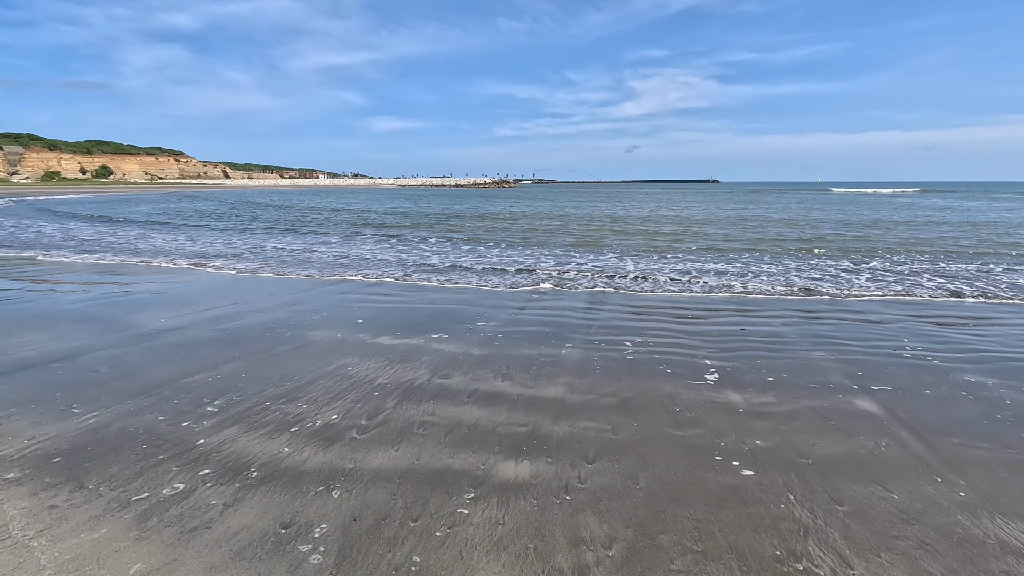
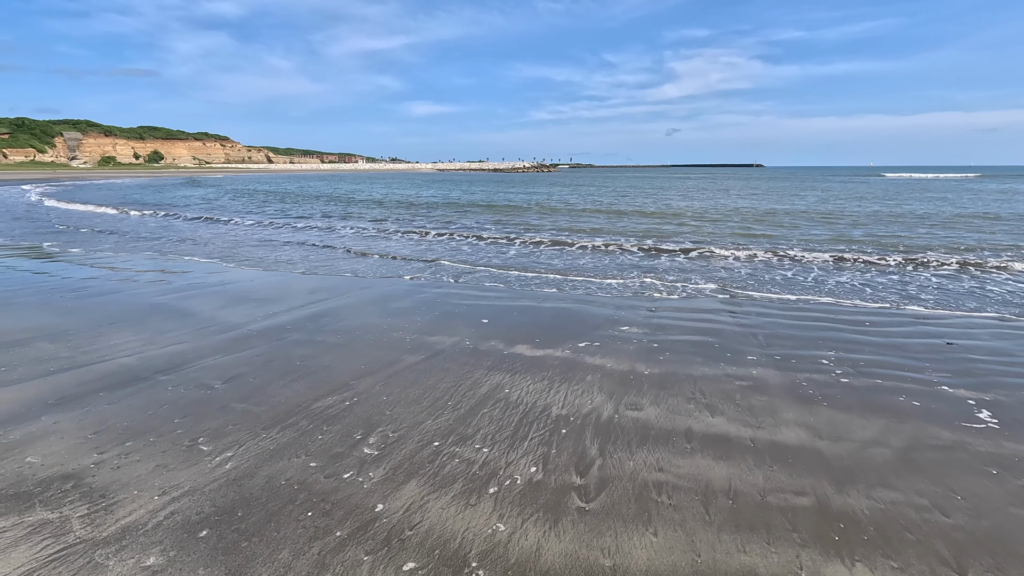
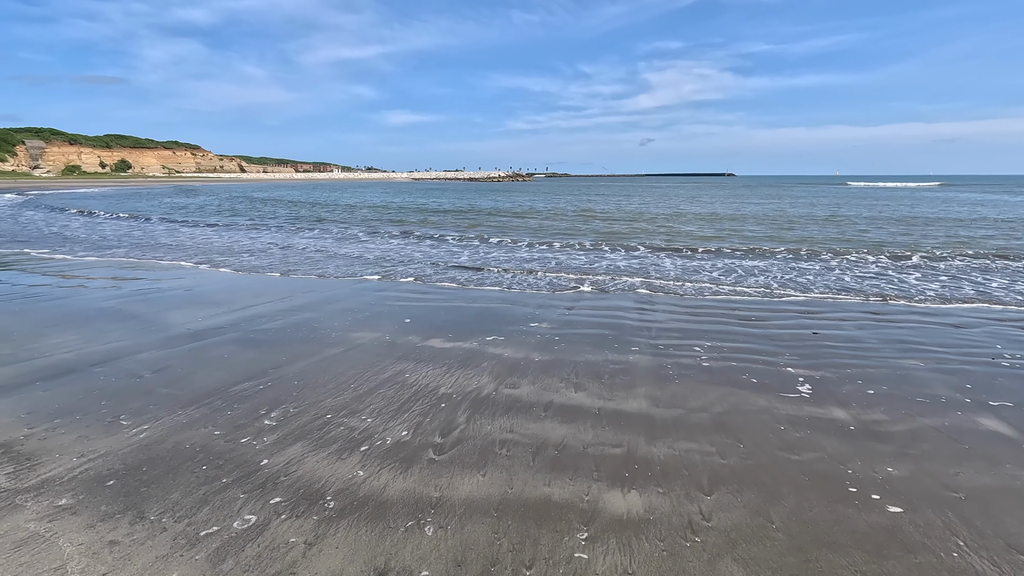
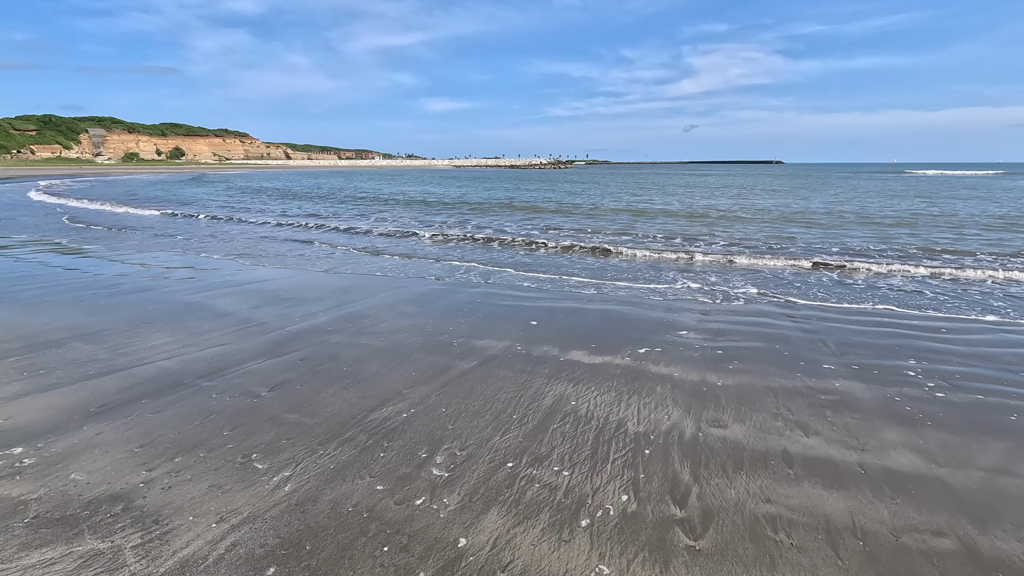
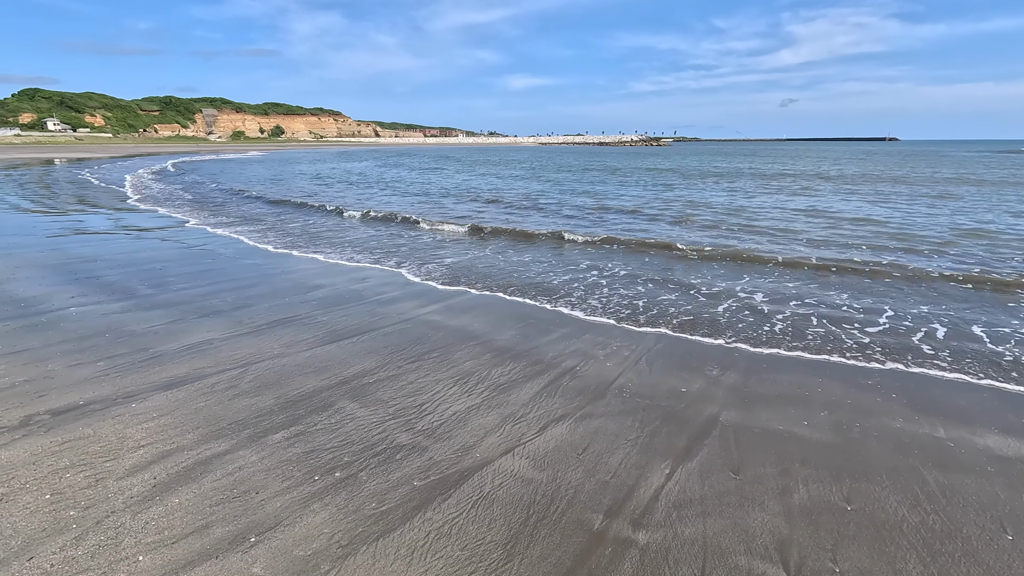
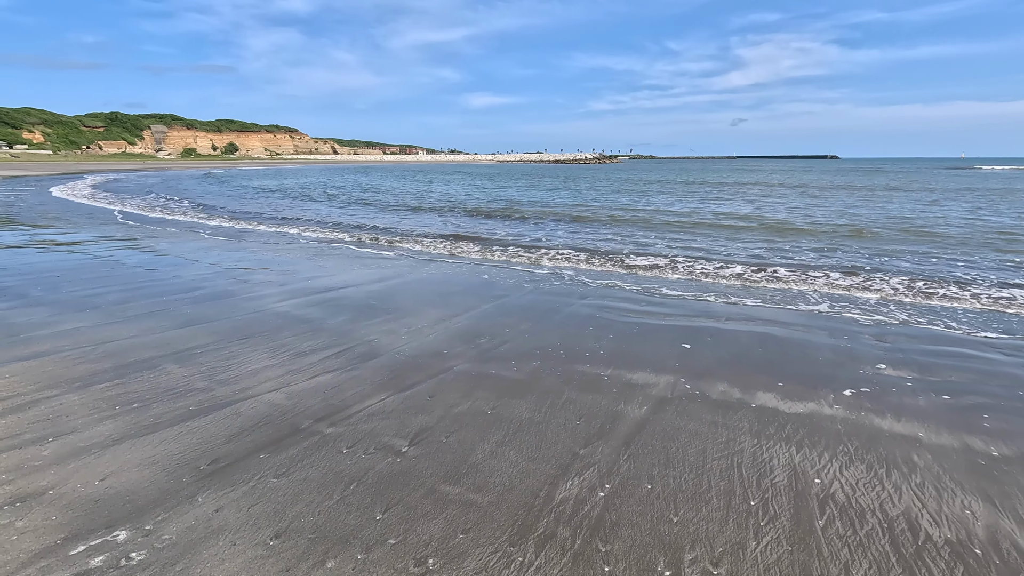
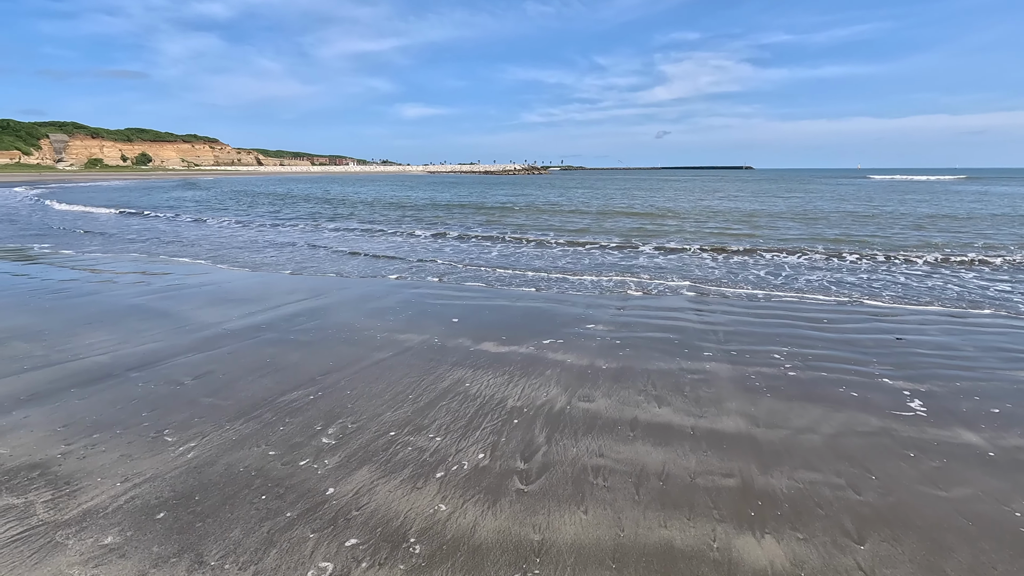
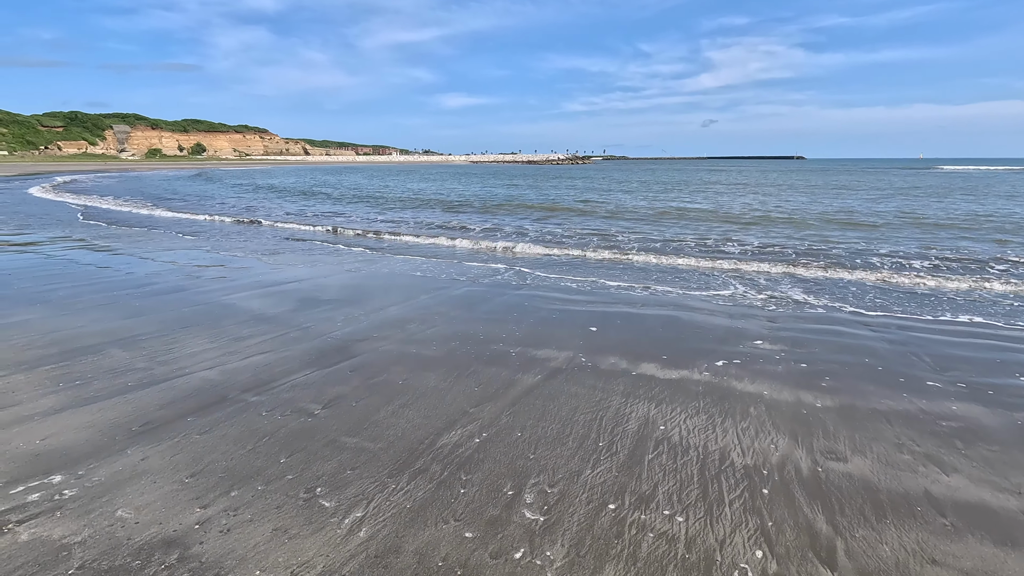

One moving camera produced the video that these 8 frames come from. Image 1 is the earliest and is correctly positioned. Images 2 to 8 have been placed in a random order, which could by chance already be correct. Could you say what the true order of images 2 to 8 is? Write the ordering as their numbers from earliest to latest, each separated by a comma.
3, 7, 2, 4, 8, 6, 5
